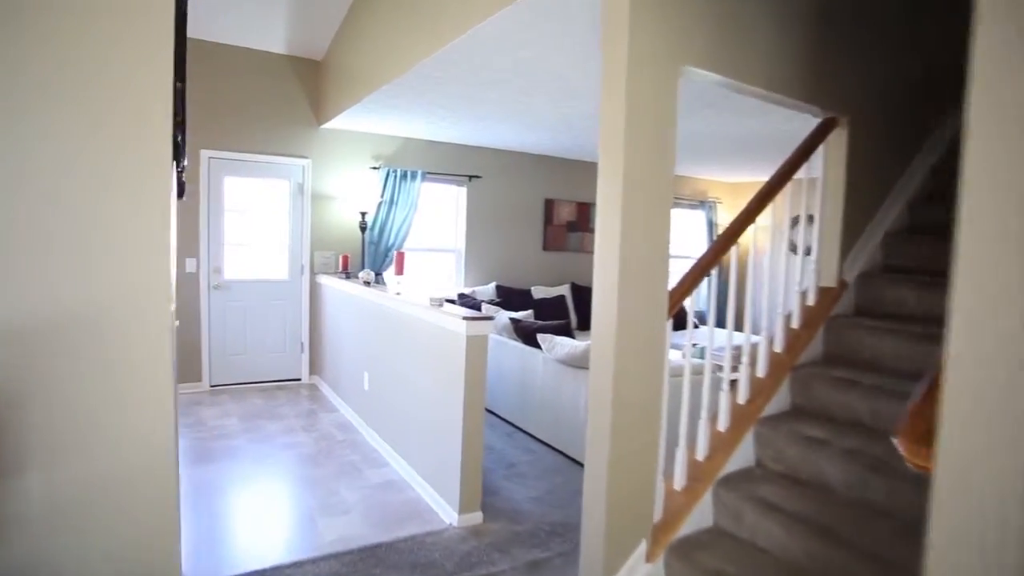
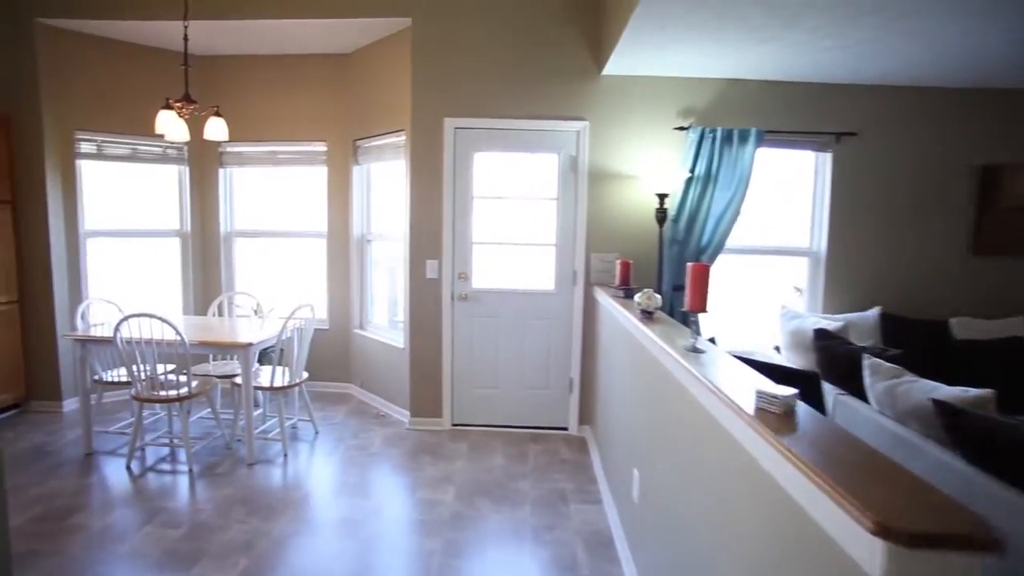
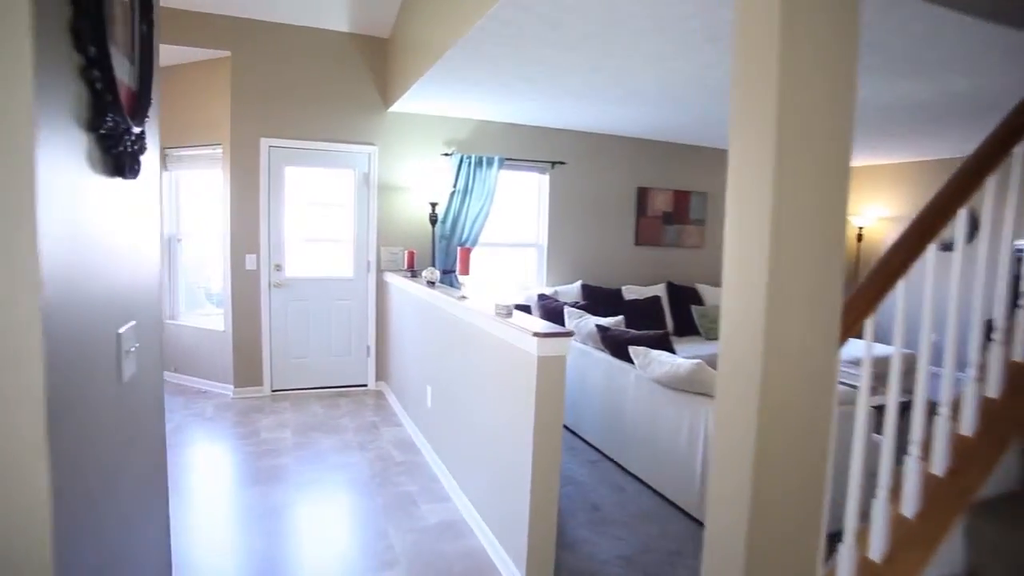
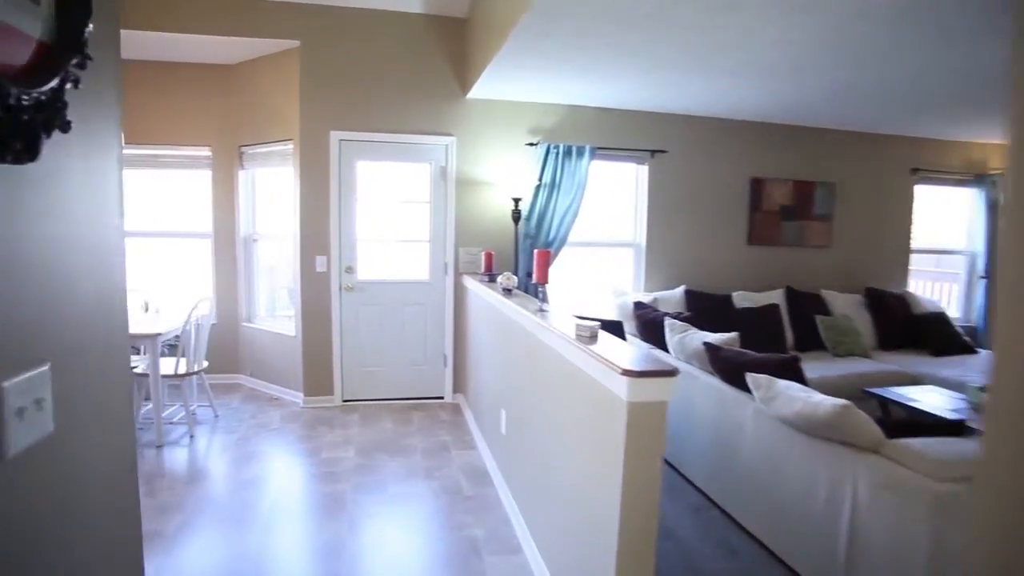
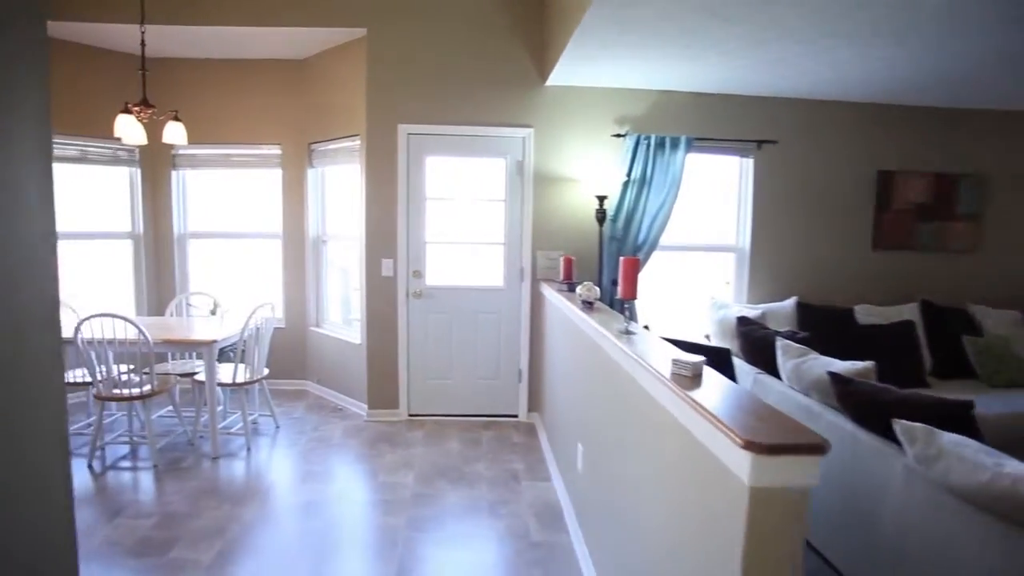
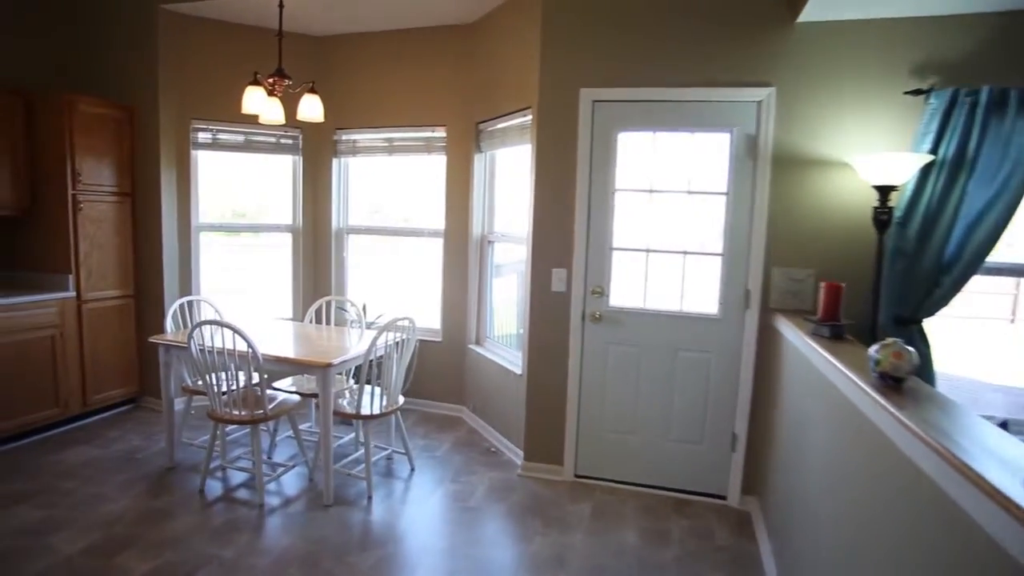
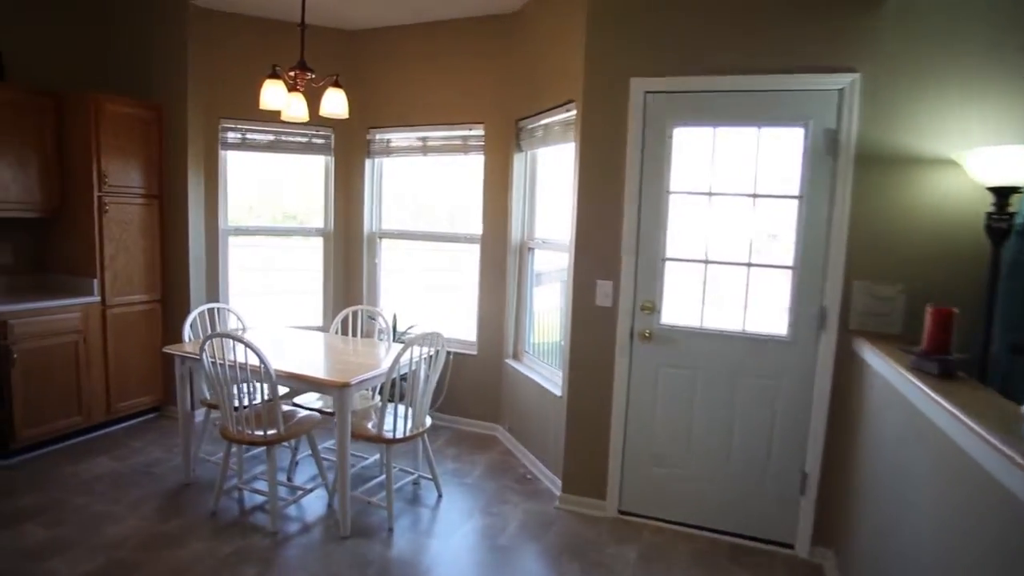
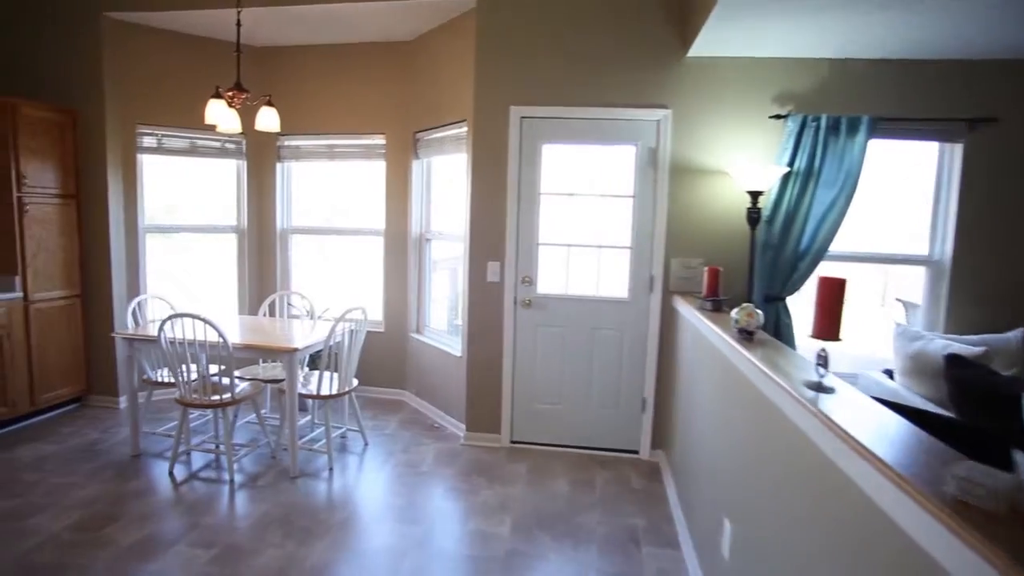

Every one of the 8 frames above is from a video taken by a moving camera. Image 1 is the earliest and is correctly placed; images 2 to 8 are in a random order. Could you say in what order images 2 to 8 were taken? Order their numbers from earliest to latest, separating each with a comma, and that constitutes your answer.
3, 4, 5, 2, 8, 6, 7
